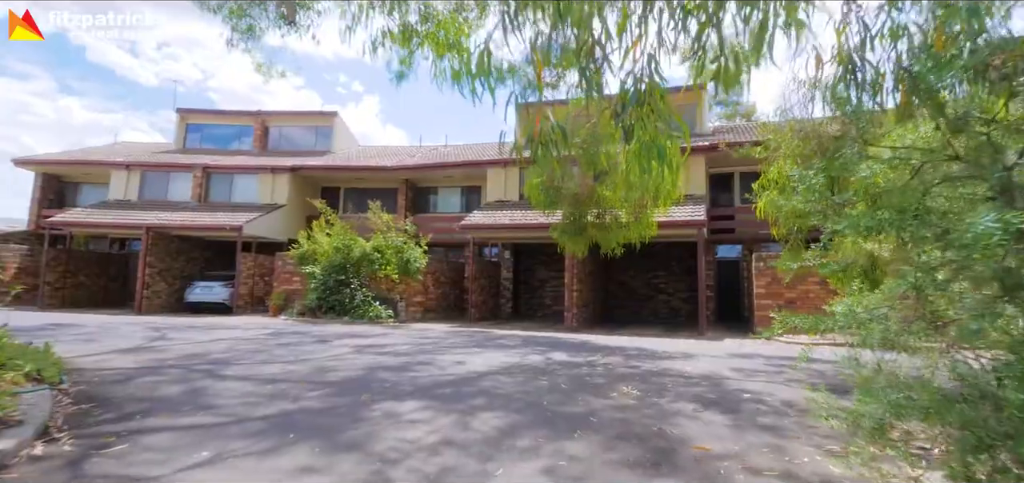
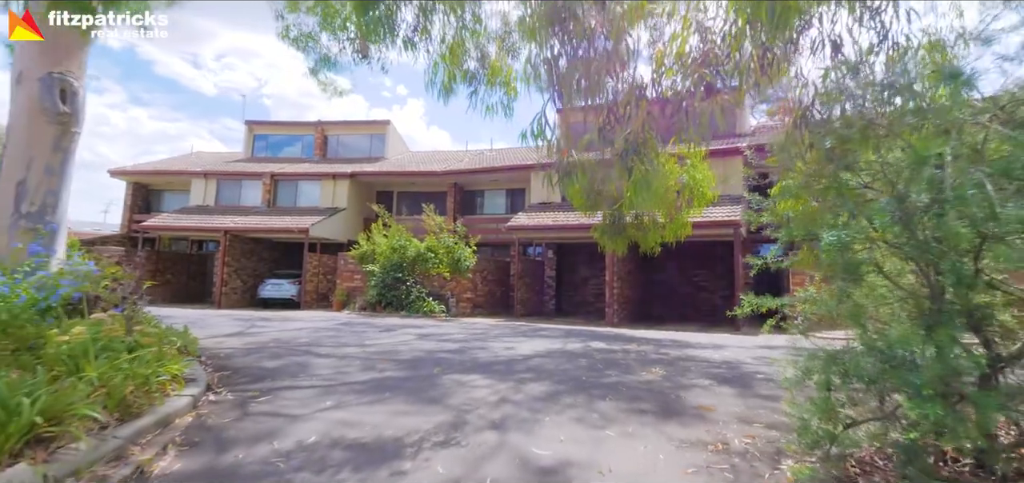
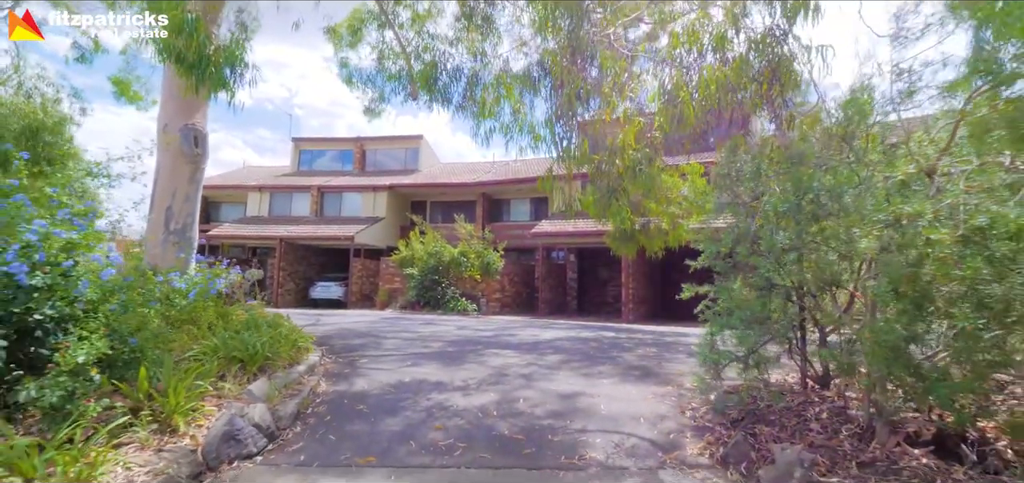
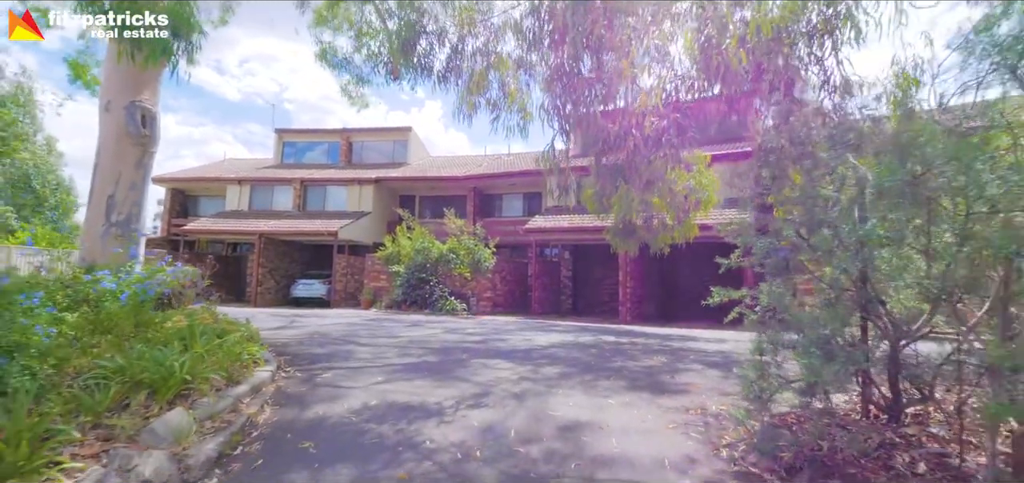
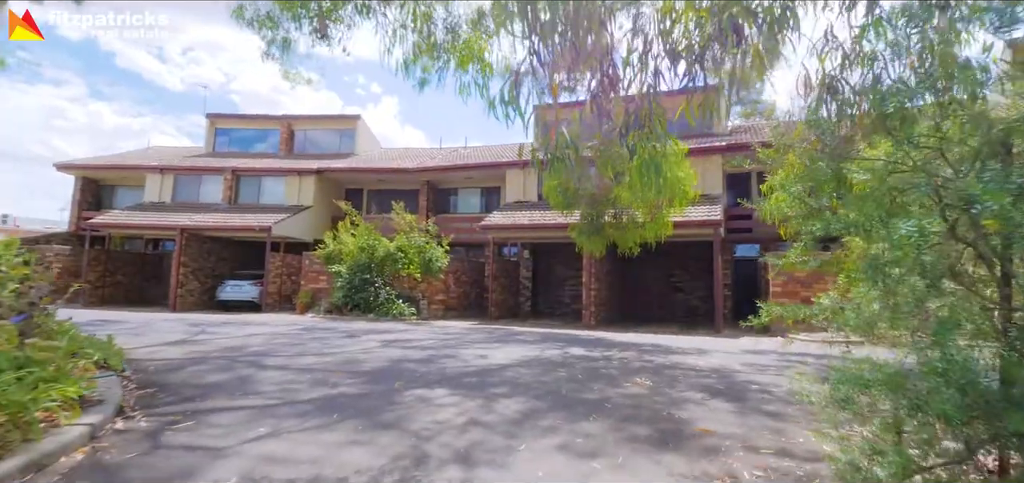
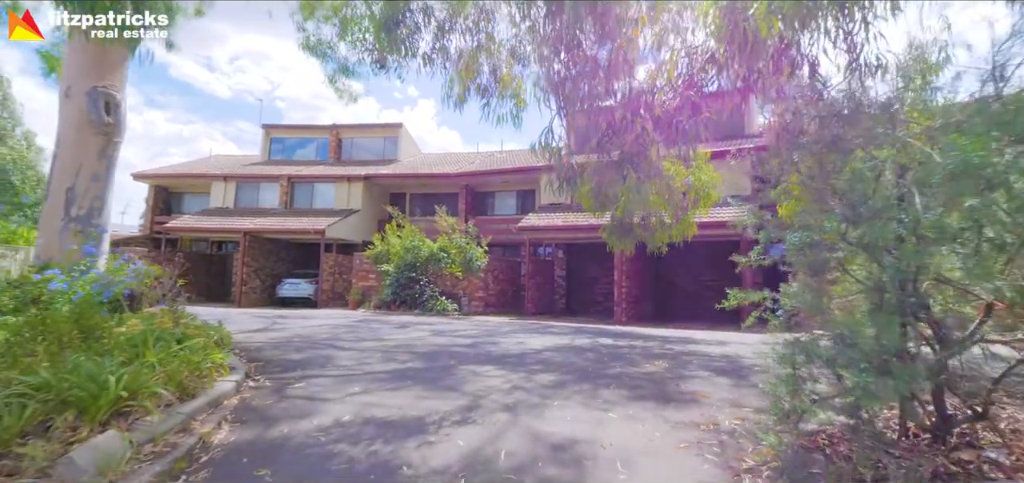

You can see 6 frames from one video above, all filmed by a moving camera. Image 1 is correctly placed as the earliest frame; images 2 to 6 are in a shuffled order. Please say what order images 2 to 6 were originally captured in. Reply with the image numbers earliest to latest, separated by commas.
5, 2, 6, 4, 3
